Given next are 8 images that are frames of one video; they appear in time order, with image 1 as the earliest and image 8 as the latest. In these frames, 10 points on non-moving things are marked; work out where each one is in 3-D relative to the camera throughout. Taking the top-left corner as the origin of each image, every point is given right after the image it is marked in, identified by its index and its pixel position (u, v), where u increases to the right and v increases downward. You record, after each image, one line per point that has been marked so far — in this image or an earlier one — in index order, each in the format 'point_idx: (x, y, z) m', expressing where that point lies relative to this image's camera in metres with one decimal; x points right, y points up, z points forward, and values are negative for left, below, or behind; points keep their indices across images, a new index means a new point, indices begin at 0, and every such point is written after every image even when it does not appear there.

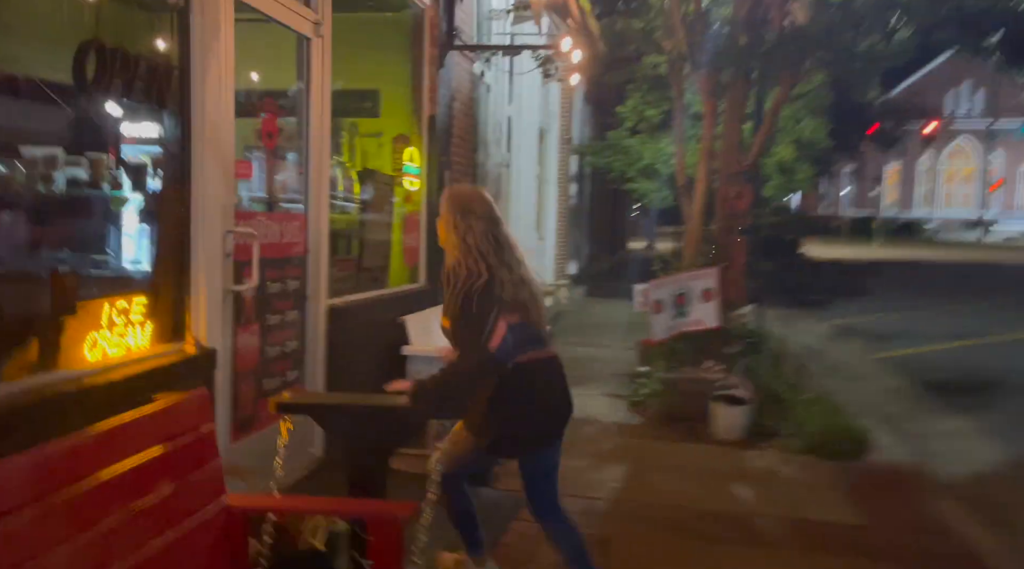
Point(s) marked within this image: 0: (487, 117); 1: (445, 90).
0: (-0.3, +1.5, +8.2) m
1: (-0.5, +1.4, +6.4) m
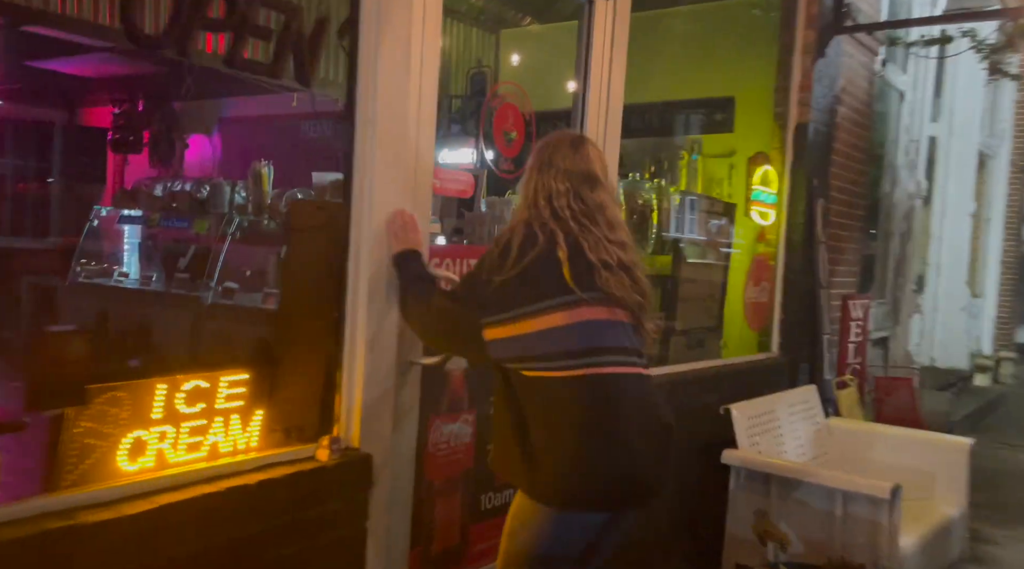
0: (+2.7, +1.0, +6.3) m
1: (+1.6, +1.0, +4.7) m
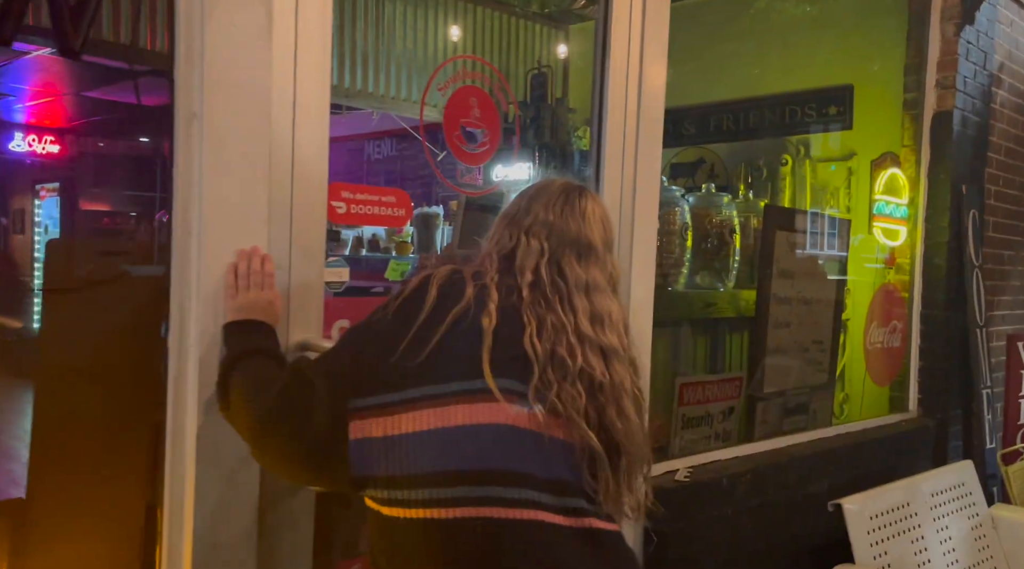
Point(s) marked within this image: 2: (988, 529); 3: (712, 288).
0: (+3.1, +0.9, +5.0) m
1: (+1.8, +0.9, +3.6) m
2: (+1.5, -0.8, +2.9) m
3: (+0.6, 0.0, +2.8) m
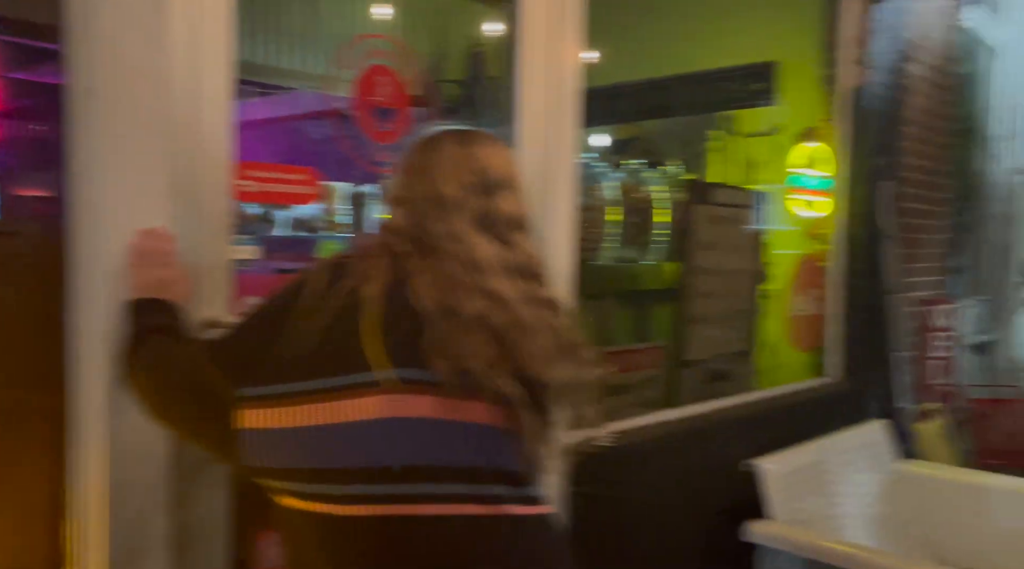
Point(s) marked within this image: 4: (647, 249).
0: (+2.7, +1.1, +5.2) m
1: (+1.5, +1.0, +3.7) m
2: (+1.3, -0.7, +3.1) m
3: (+0.4, +0.1, +2.9) m
4: (+0.4, +0.1, +3.0) m
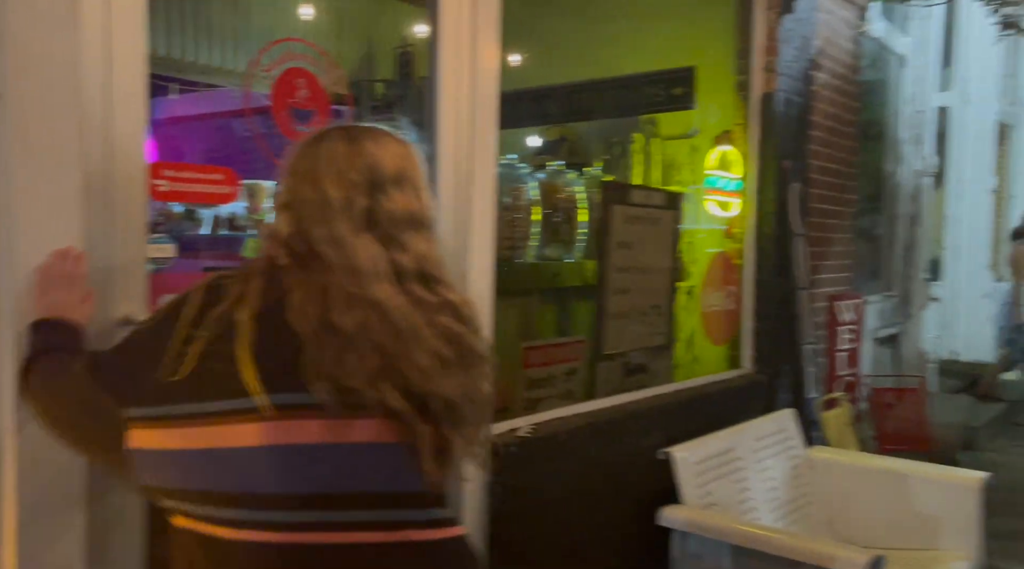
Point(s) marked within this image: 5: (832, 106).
0: (+2.3, +1.1, +5.5) m
1: (+1.2, +1.0, +3.9) m
2: (+1.1, -0.7, +3.3) m
3: (+0.2, +0.1, +3.1) m
4: (+0.2, +0.1, +3.1) m
5: (+1.5, +0.8, +4.2) m
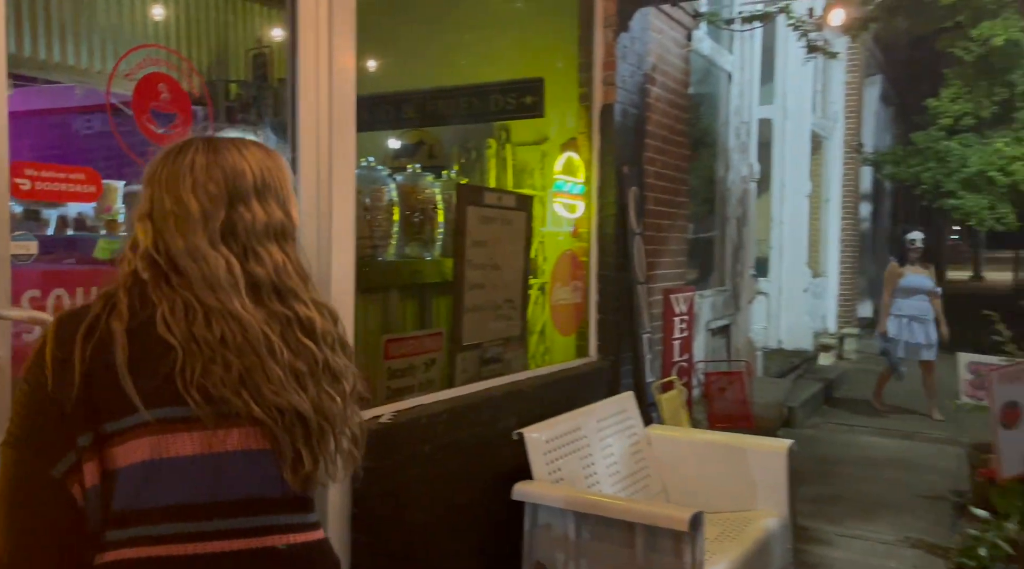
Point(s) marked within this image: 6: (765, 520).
0: (+1.4, +1.1, +6.0) m
1: (+0.6, +1.0, +4.3) m
2: (+0.5, -0.7, +3.6) m
3: (-0.3, +0.1, +3.3) m
4: (-0.3, +0.1, +3.3) m
5: (+0.8, +0.9, +4.7) m
6: (+0.9, -0.9, +3.2) m
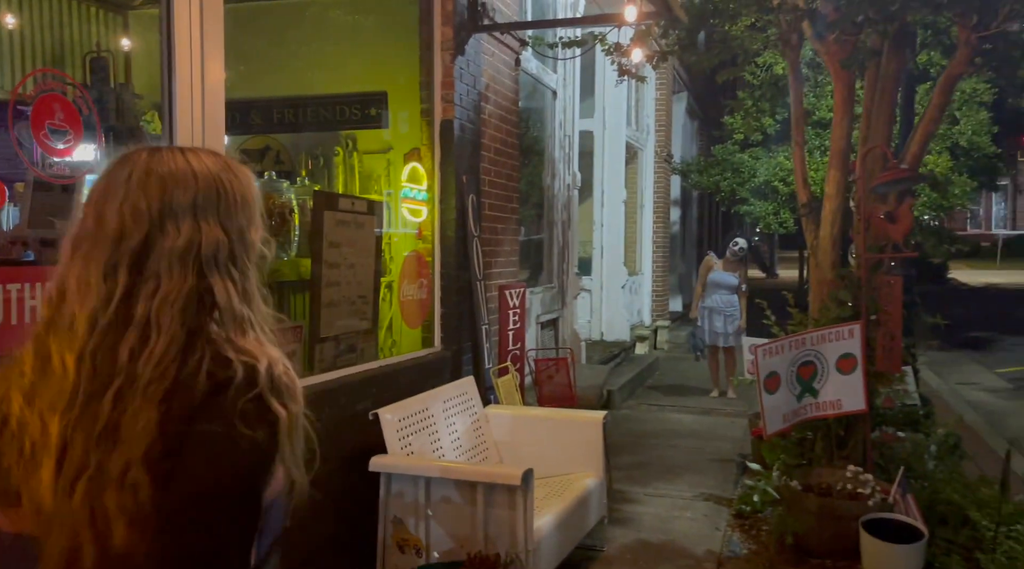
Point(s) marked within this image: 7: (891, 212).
0: (+0.3, +1.1, +6.6) m
1: (-0.2, +1.1, +4.8) m
2: (-0.1, -0.6, +4.2) m
3: (-0.9, +0.1, +3.6) m
4: (-0.9, +0.2, +3.7) m
5: (-0.1, +0.9, +5.2) m
6: (+0.3, -0.8, +3.8) m
7: (+1.6, +0.3, +3.8) m
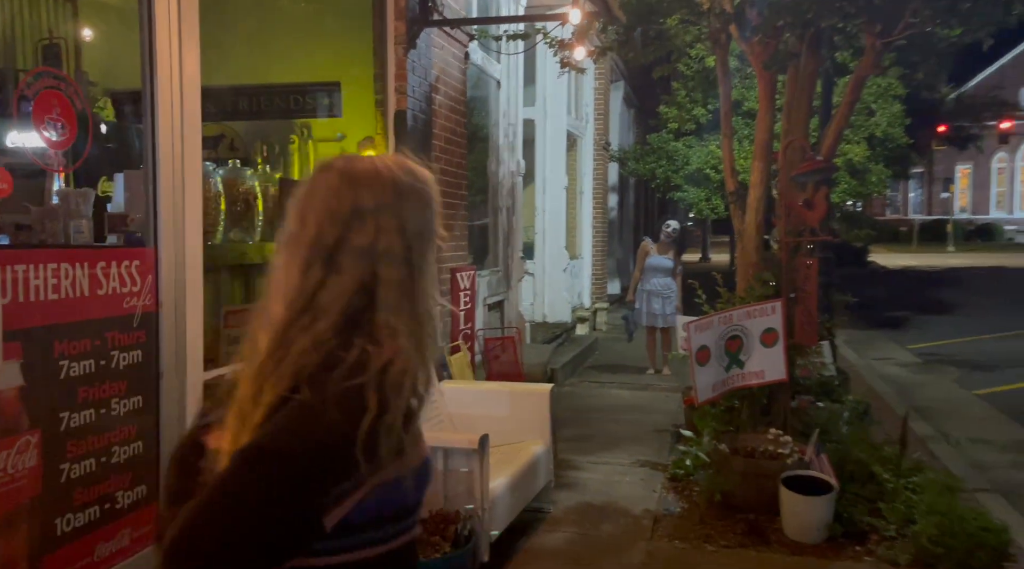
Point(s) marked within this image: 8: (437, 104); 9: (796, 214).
0: (-0.1, +1.3, +6.9) m
1: (-0.5, +1.2, +5.1) m
2: (-0.4, -0.6, +4.4) m
3: (-1.1, +0.2, +3.9) m
4: (-1.1, +0.2, +3.9) m
5: (-0.4, +1.0, +5.5) m
6: (+0.1, -0.8, +4.2) m
7: (+1.4, +0.4, +4.2) m
8: (-0.4, +1.1, +5.3) m
9: (+1.3, +0.3, +4.2) m
